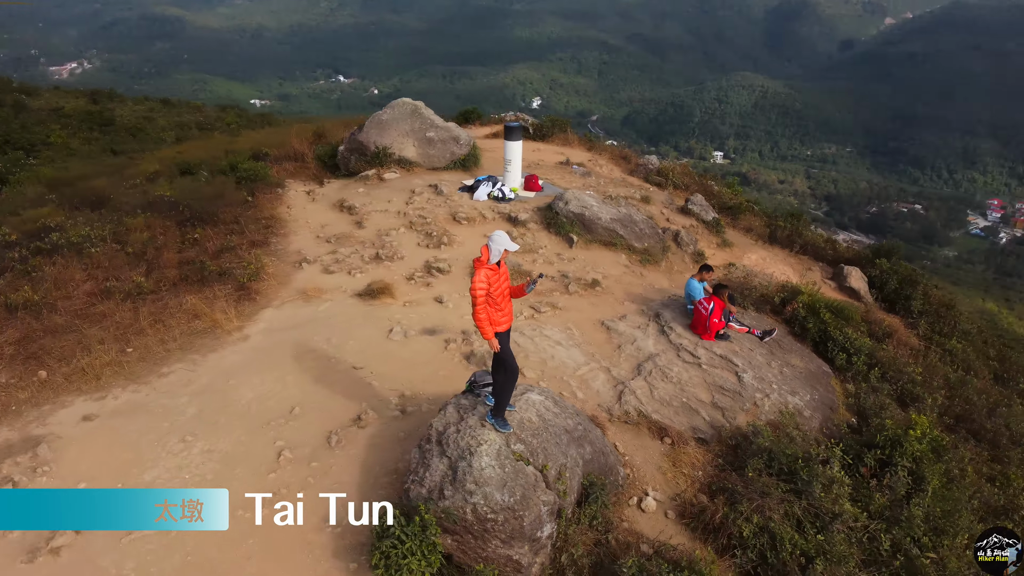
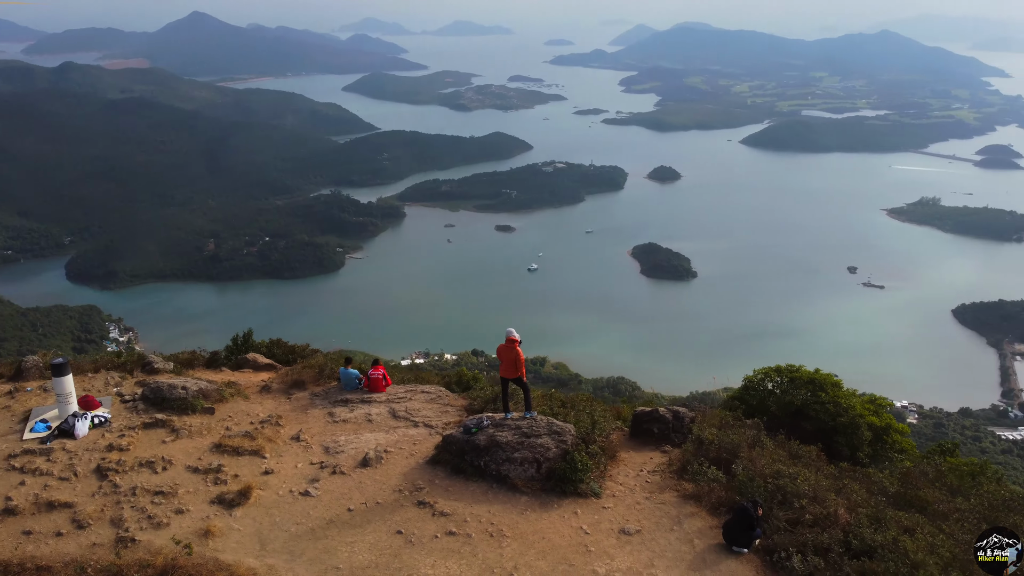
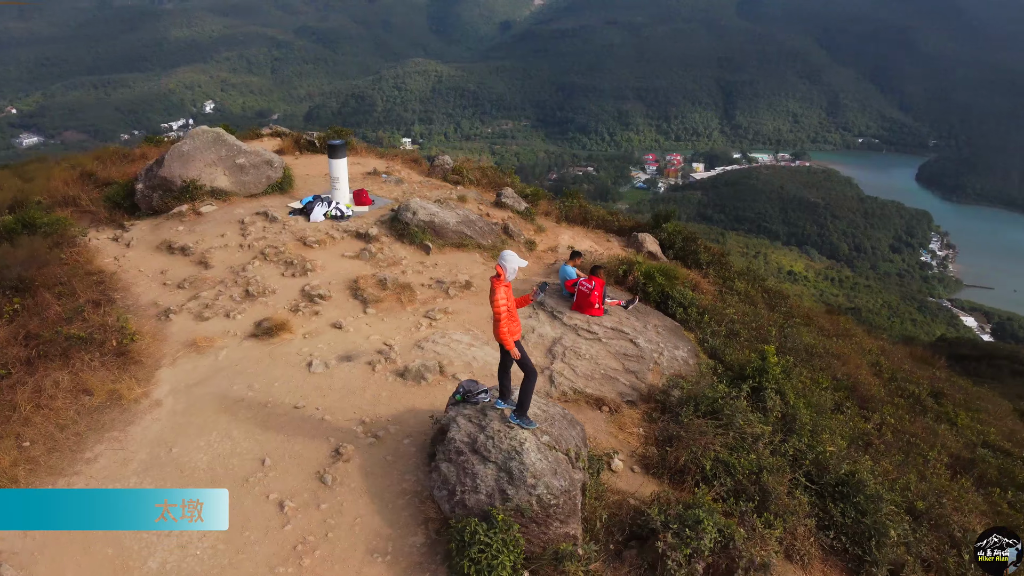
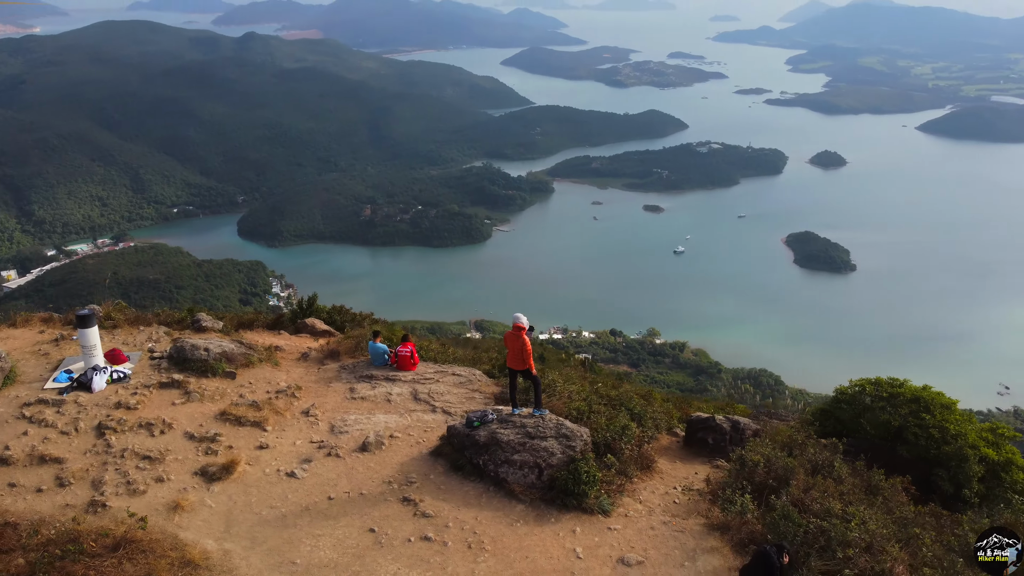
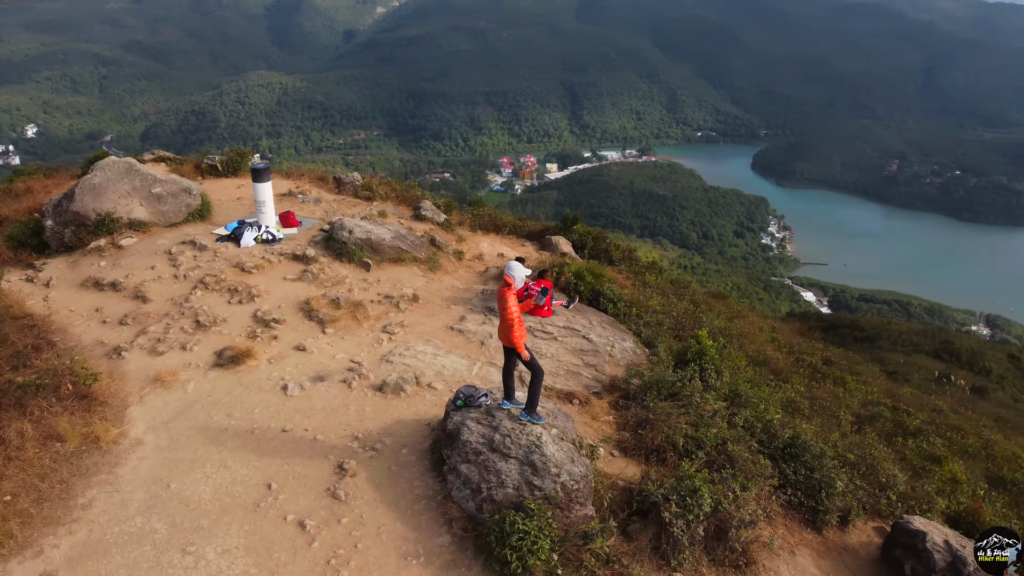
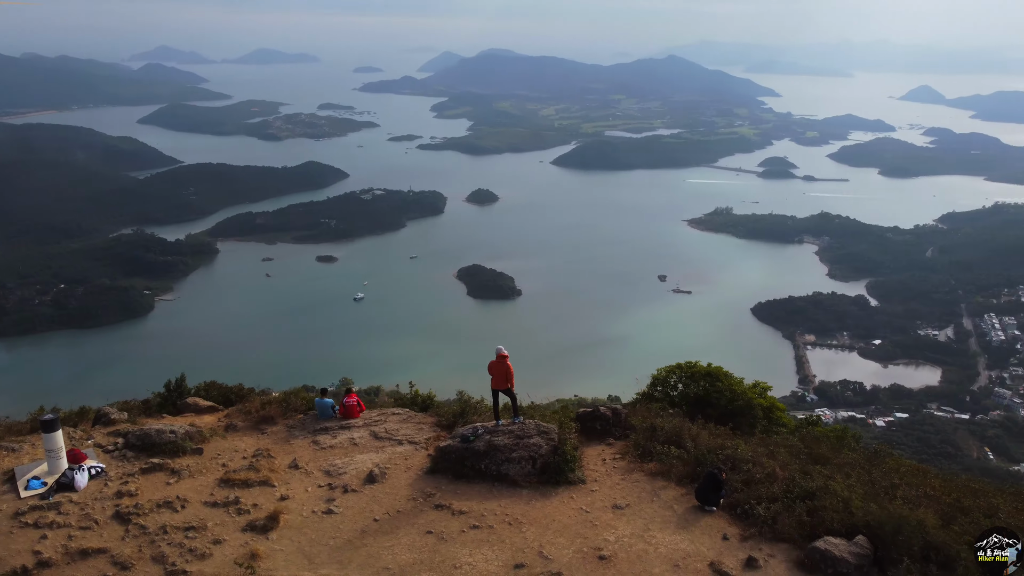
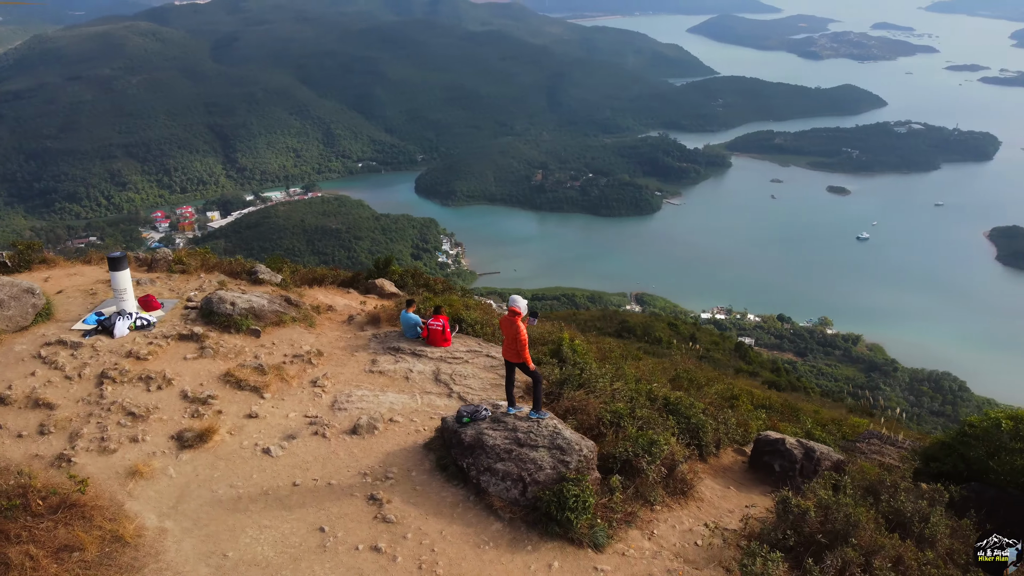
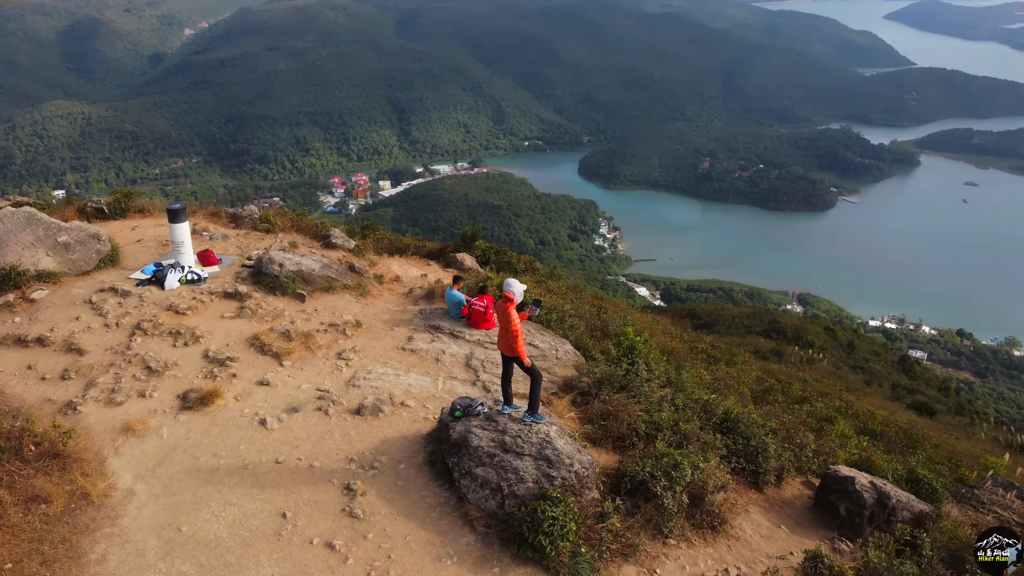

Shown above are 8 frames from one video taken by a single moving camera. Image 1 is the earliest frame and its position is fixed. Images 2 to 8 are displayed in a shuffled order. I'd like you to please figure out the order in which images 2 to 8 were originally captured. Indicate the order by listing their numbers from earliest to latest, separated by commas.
3, 5, 8, 7, 4, 2, 6
